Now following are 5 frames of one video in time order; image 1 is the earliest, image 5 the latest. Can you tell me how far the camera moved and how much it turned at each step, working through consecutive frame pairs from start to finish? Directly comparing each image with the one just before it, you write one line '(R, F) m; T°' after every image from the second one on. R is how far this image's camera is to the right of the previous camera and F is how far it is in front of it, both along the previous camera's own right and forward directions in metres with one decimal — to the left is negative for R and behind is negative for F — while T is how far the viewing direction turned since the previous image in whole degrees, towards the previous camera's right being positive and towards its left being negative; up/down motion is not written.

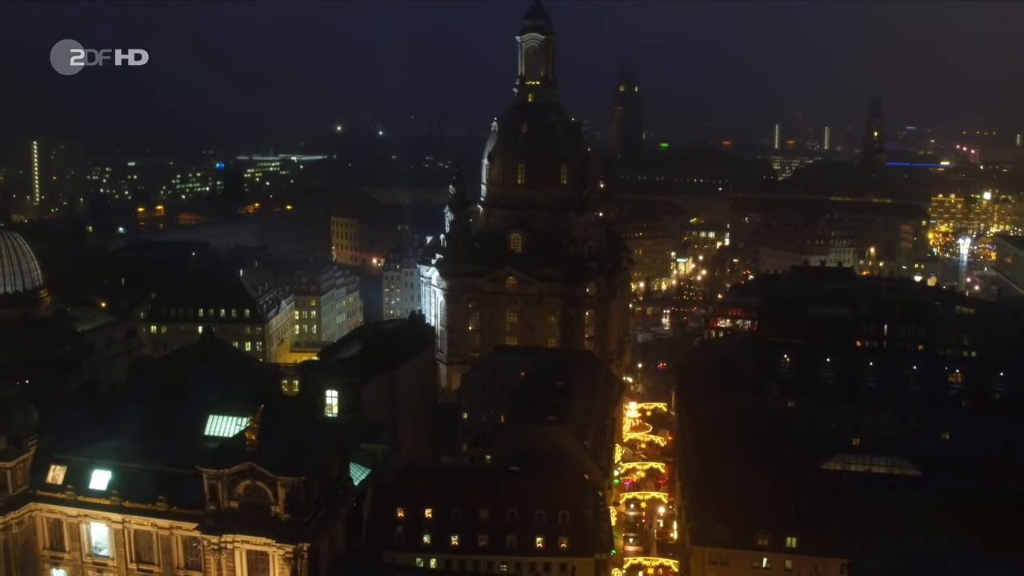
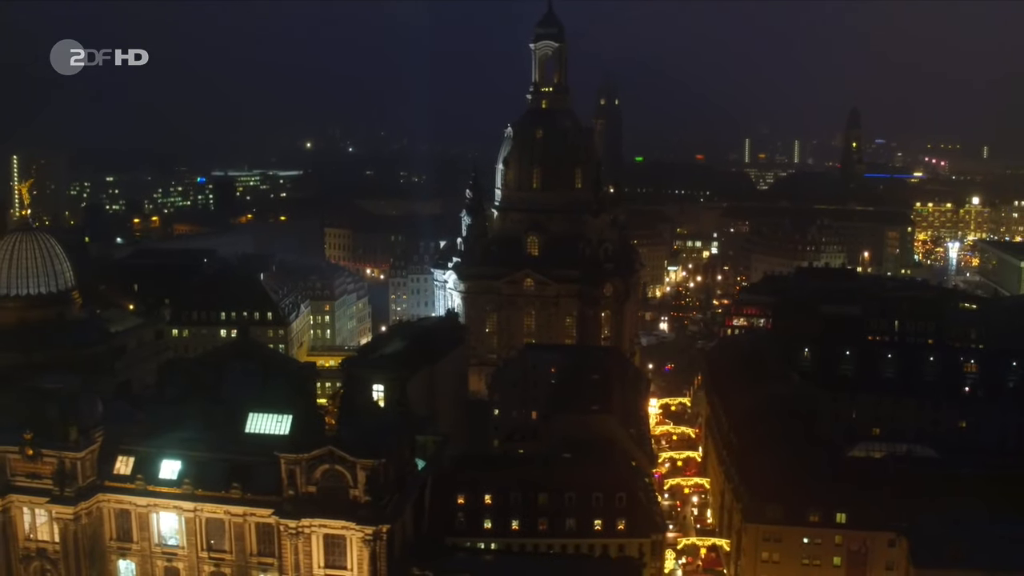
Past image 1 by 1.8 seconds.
(-4.6, -1.2) m; +3°
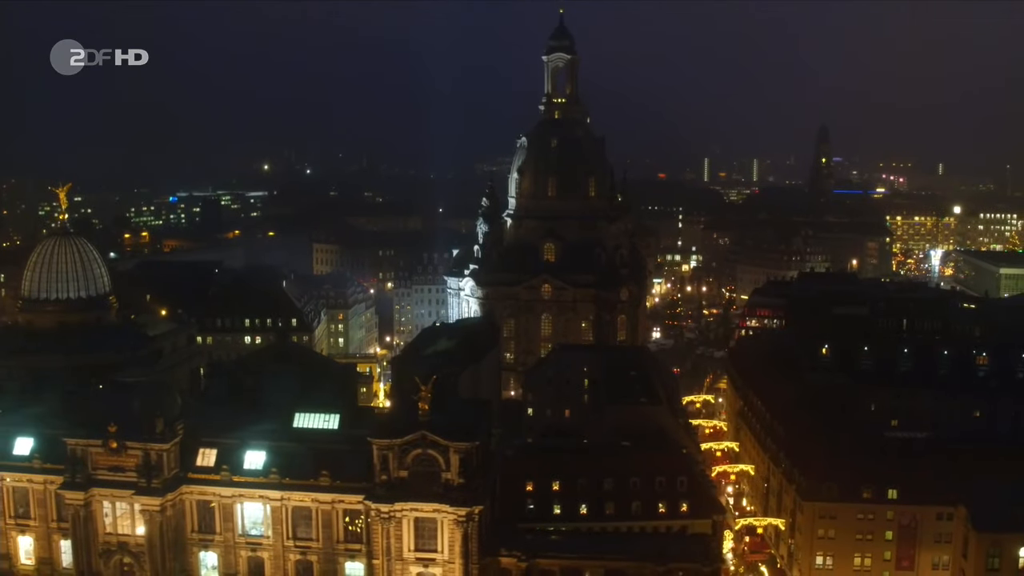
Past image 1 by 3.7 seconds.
(-6.0, -1.5) m; +4°
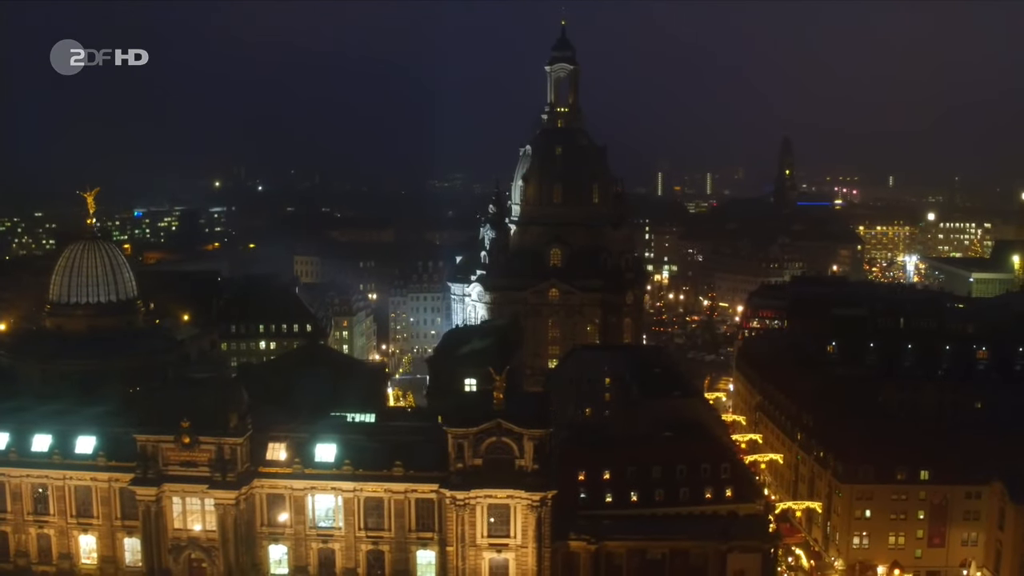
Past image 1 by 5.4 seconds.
(-5.7, -1.4) m; +4°
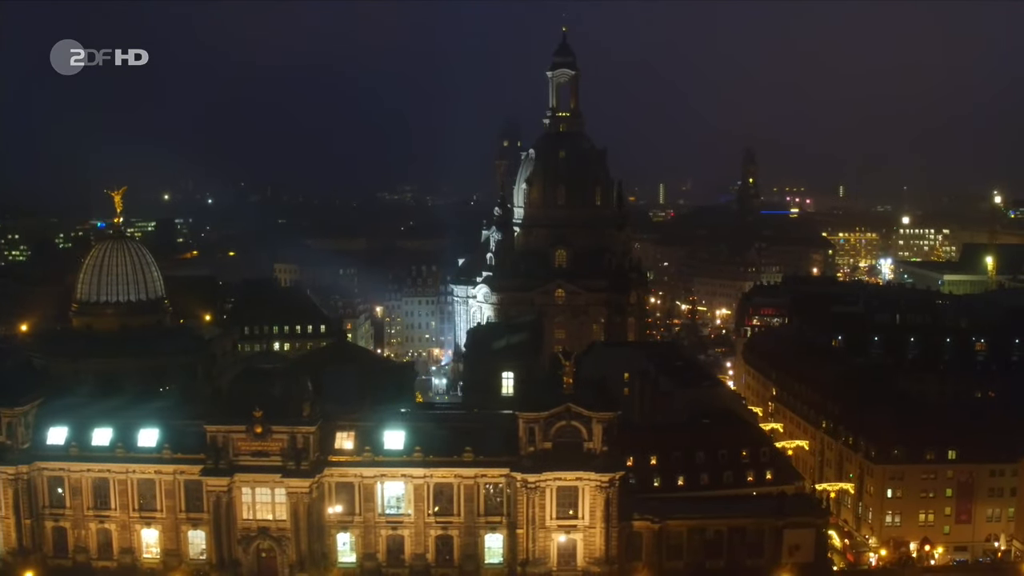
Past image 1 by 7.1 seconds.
(-5.9, -1.0) m; +4°
